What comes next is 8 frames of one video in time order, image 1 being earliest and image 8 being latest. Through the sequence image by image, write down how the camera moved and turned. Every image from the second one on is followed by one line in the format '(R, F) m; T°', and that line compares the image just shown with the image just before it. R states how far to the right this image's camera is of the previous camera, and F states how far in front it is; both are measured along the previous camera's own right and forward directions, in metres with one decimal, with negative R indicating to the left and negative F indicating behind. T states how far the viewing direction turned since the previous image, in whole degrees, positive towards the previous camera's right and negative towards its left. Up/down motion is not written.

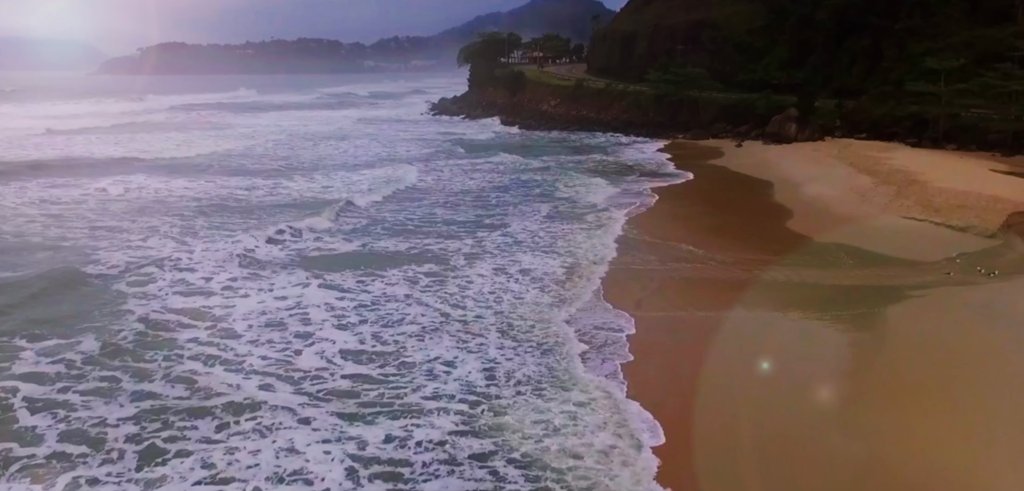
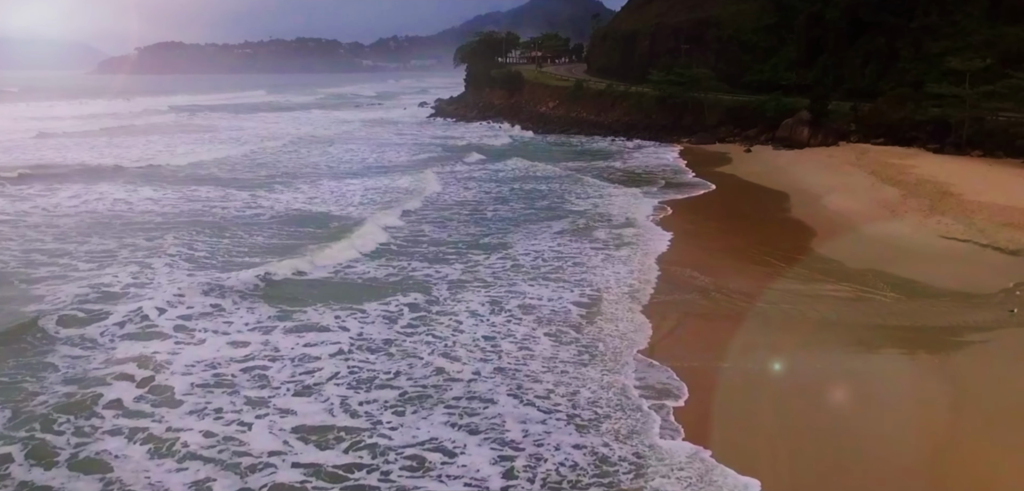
(0.0, +1.7) m; 0°
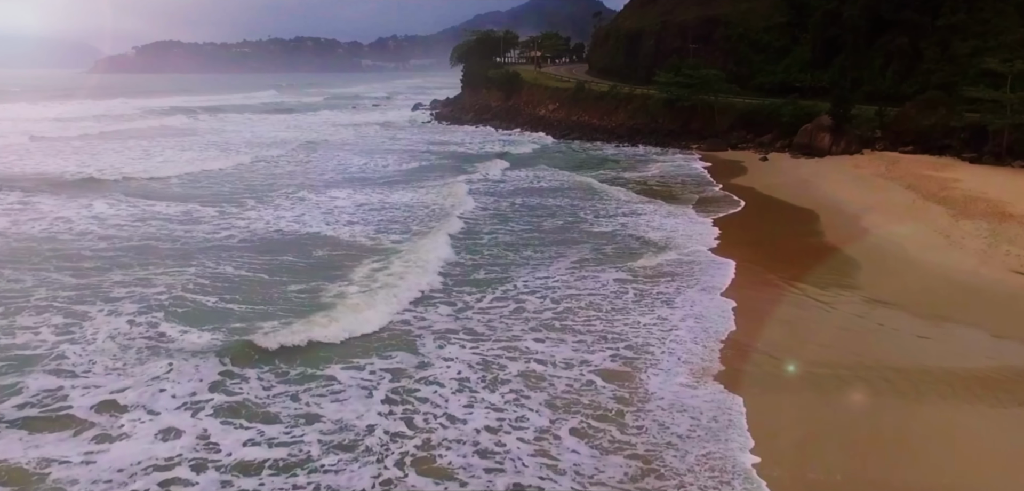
(0.0, +2.3) m; 0°
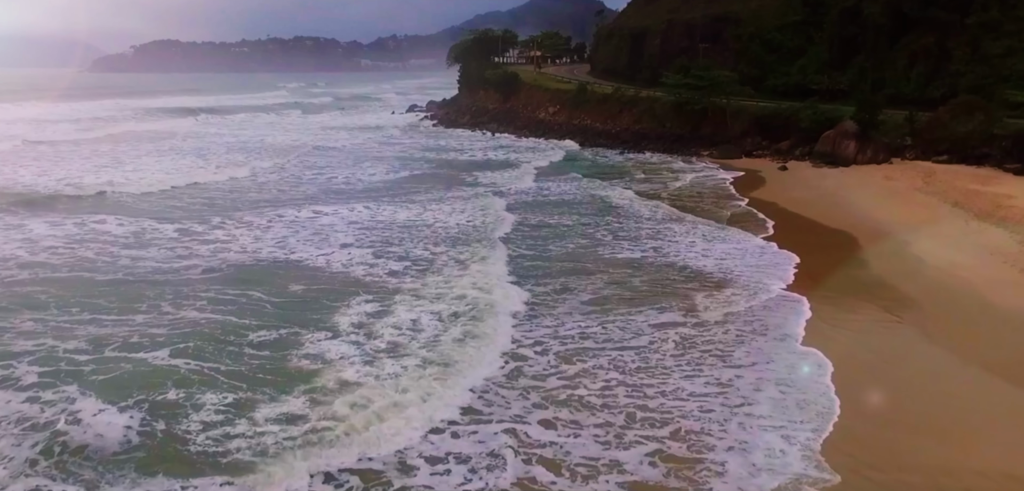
(-0.1, +2.3) m; 0°
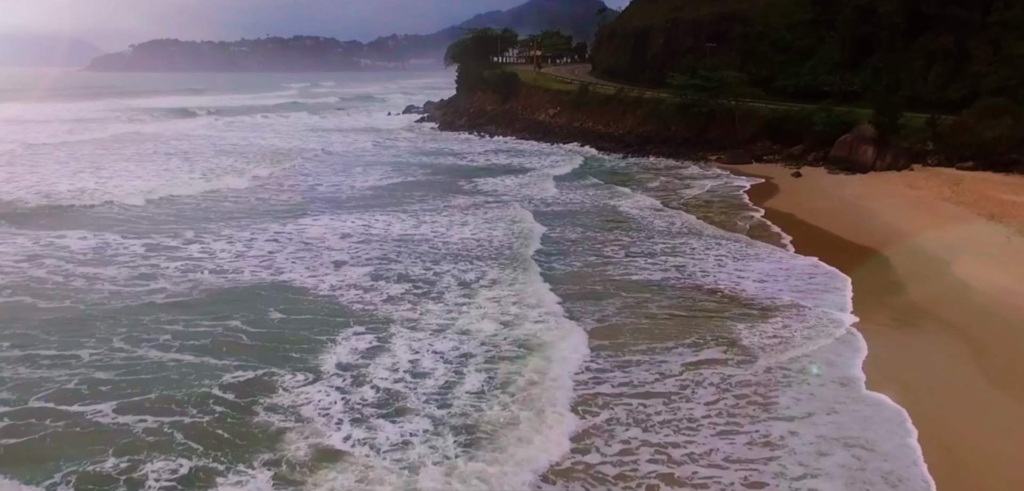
(0.0, +1.4) m; 0°
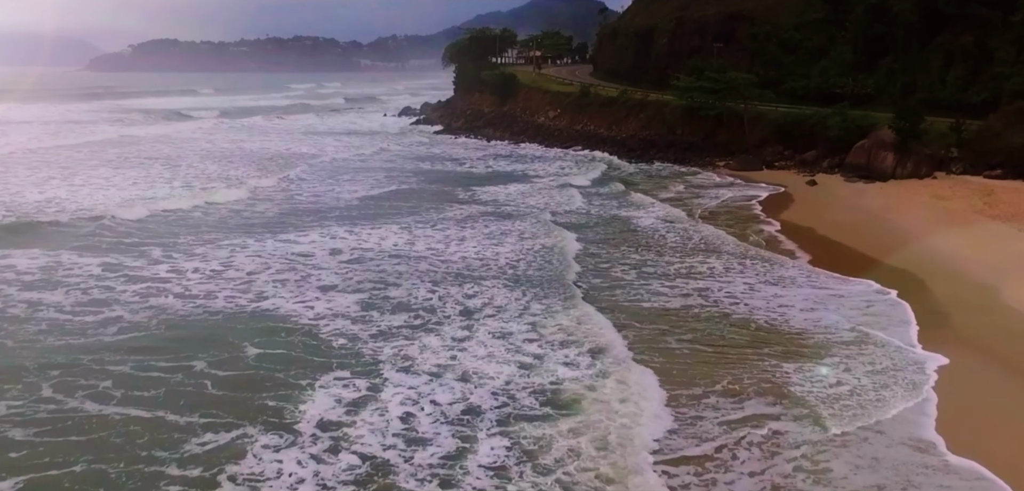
(-0.1, +1.4) m; 0°
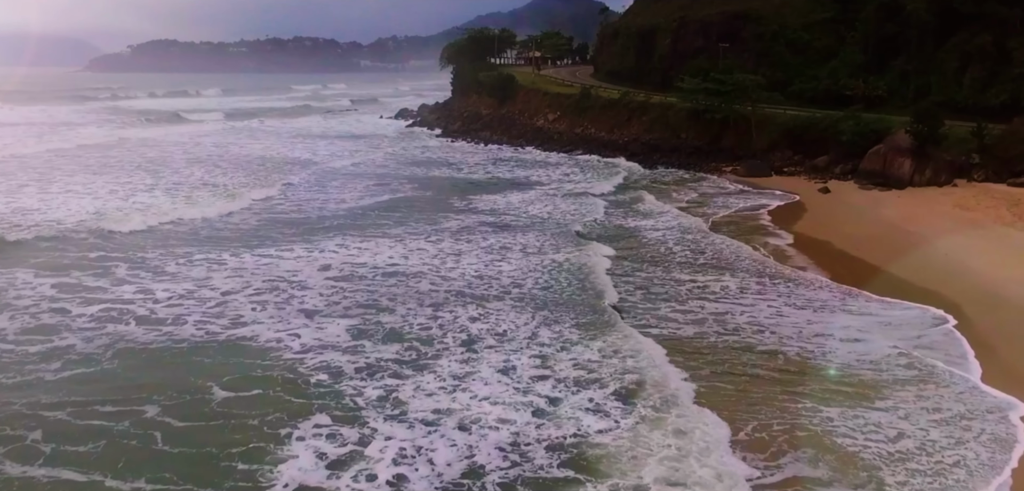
(0.0, +1.2) m; 0°
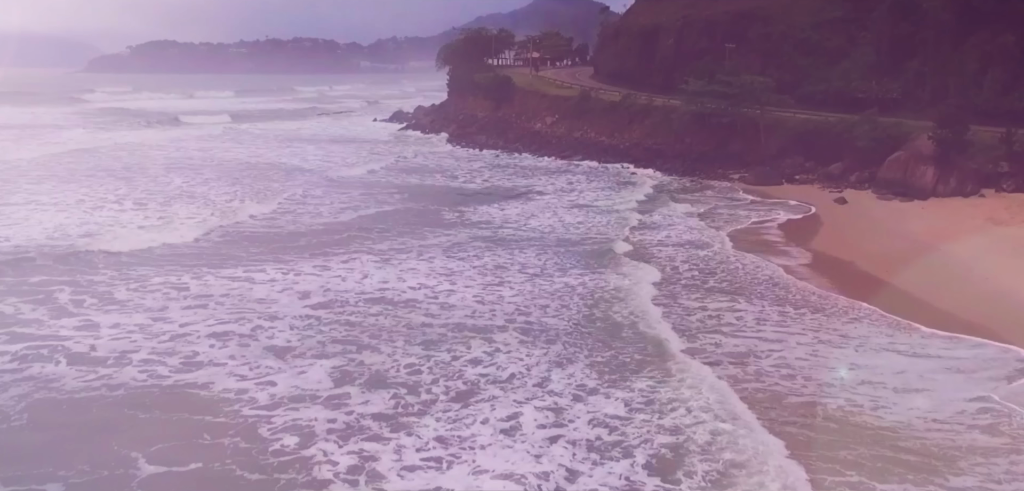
(+0.1, +1.5) m; 0°
